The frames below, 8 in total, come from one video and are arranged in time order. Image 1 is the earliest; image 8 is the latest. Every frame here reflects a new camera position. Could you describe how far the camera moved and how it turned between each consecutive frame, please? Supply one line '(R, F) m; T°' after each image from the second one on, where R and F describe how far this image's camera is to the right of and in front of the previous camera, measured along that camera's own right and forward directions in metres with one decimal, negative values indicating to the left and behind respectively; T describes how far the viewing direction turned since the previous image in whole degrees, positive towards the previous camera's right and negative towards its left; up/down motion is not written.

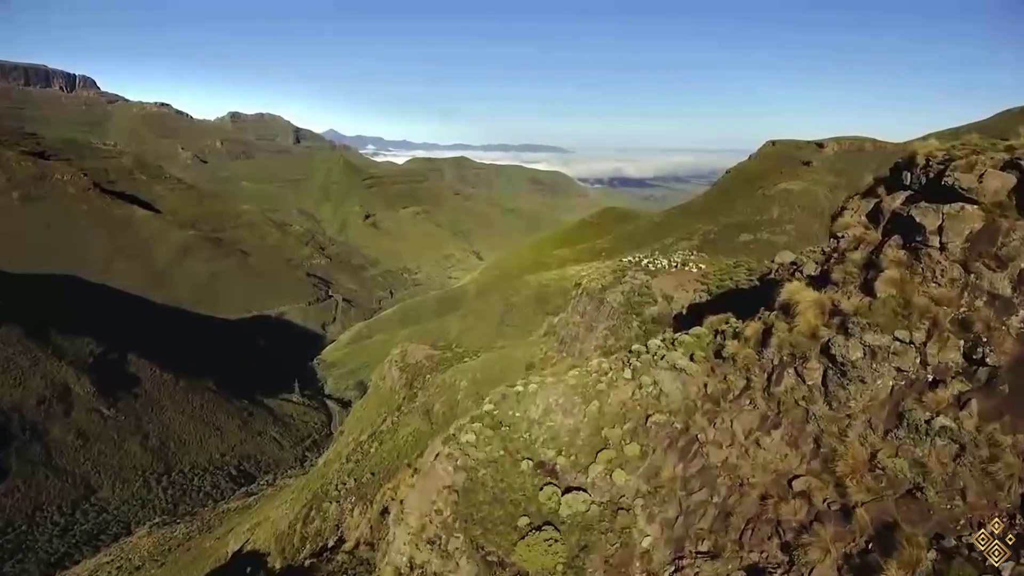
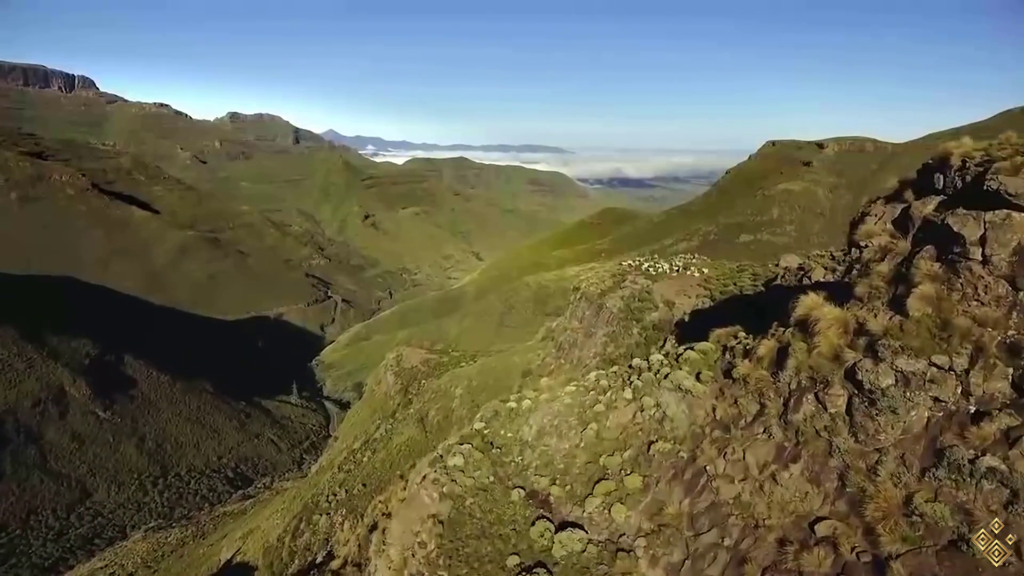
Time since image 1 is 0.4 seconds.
(+0.1, +0.4) m; 0°
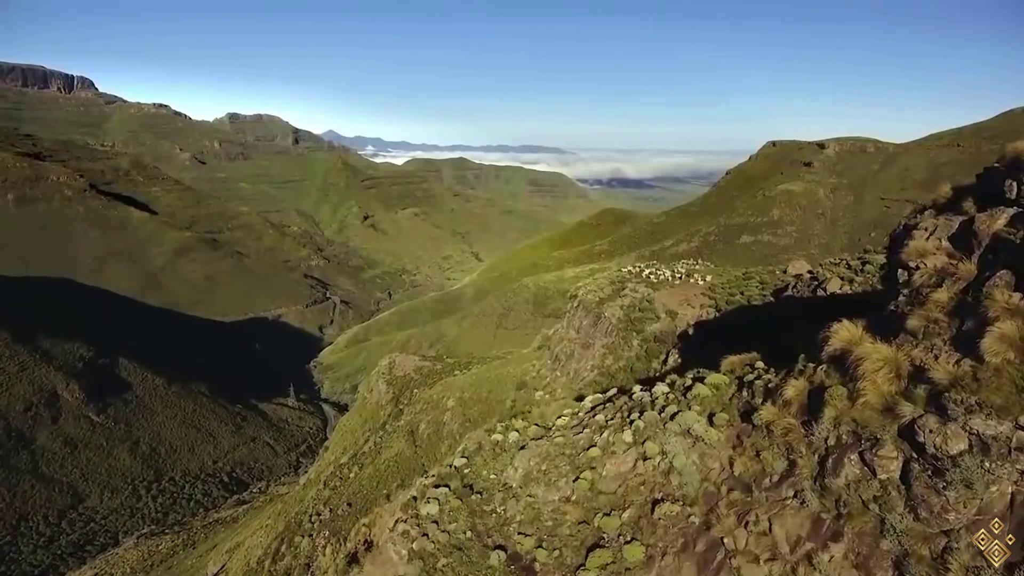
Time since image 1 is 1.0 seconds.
(+0.1, +0.6) m; 0°
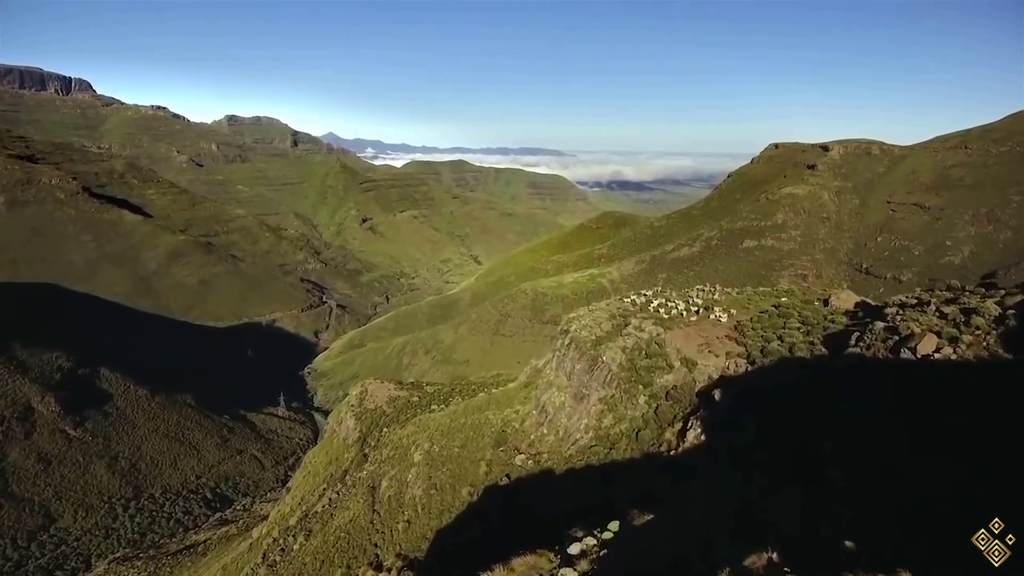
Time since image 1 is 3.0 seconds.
(+0.4, +2.1) m; 0°
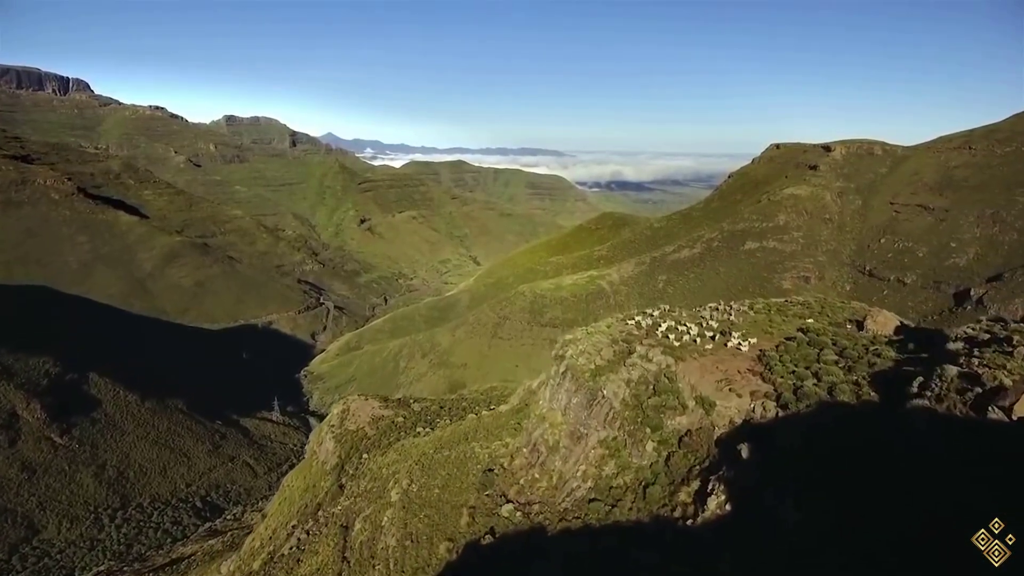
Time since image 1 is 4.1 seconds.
(+0.2, +1.2) m; 0°
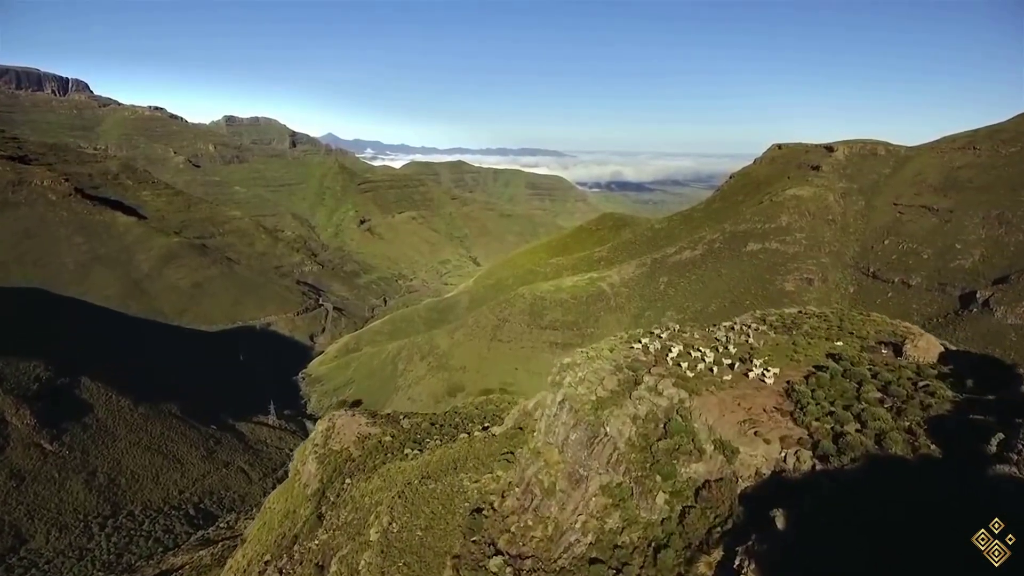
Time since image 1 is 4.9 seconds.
(+0.1, +0.9) m; 0°
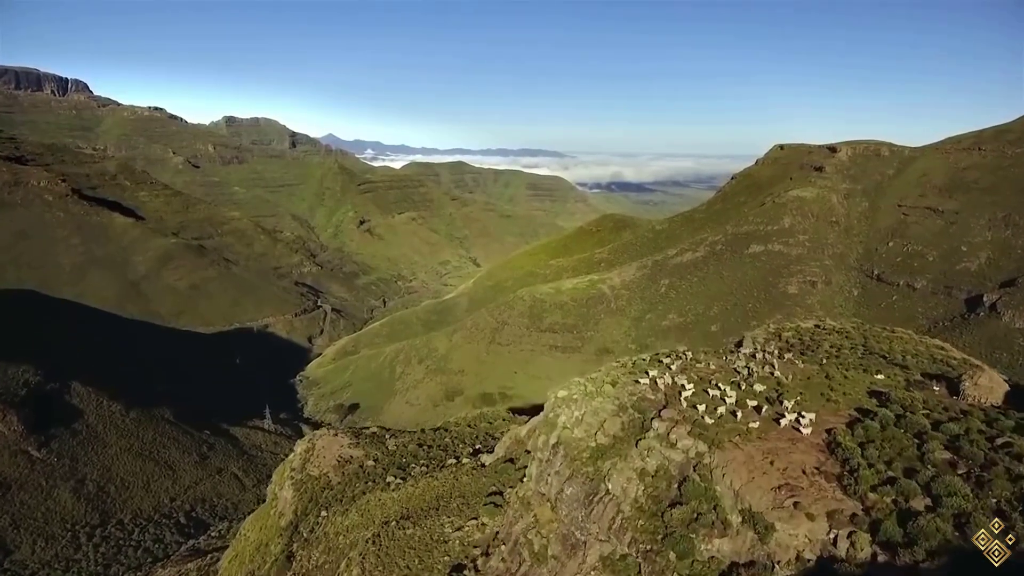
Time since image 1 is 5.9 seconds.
(+0.2, +1.0) m; 0°
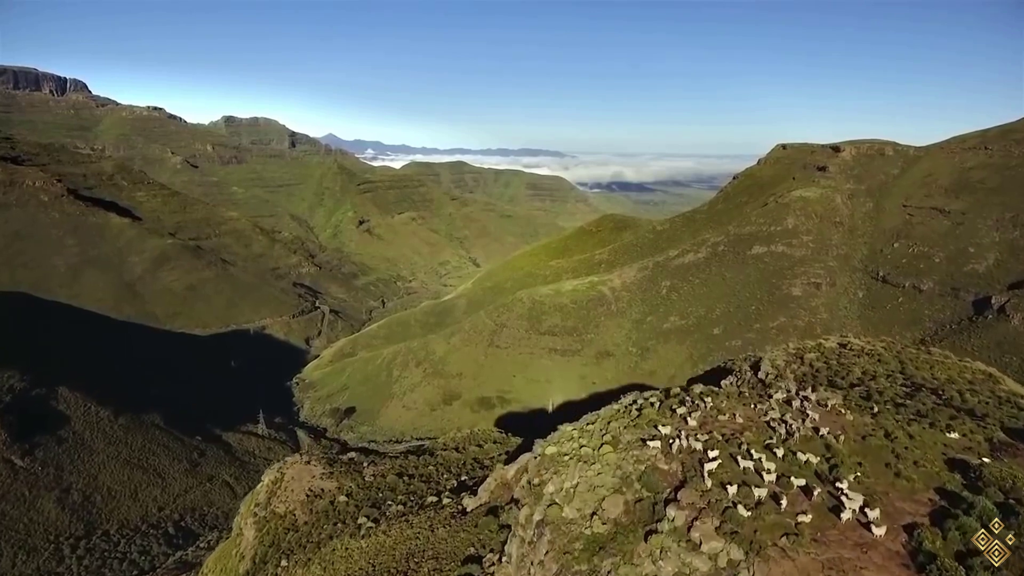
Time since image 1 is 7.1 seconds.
(+0.2, +1.3) m; 0°
